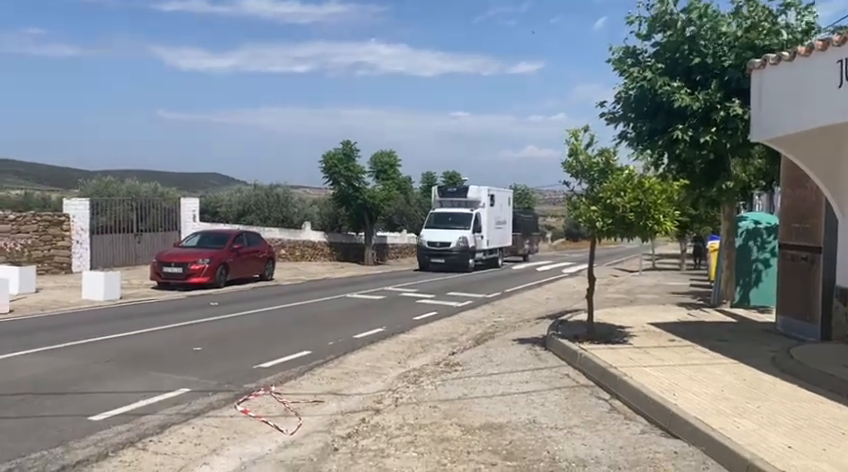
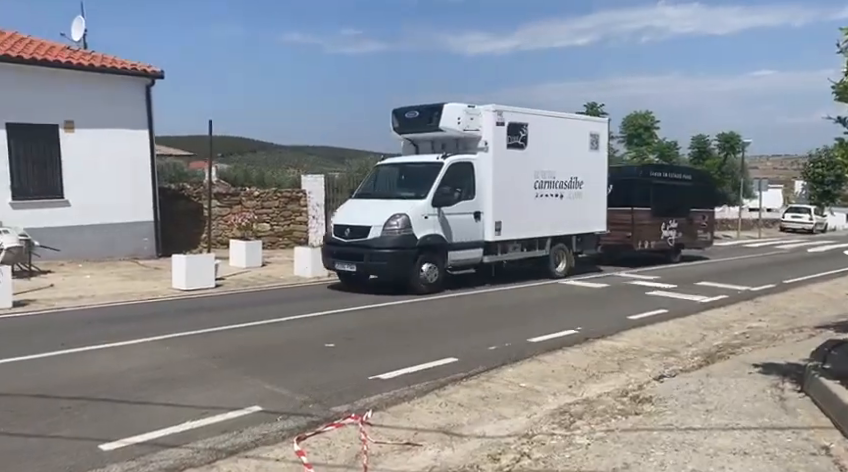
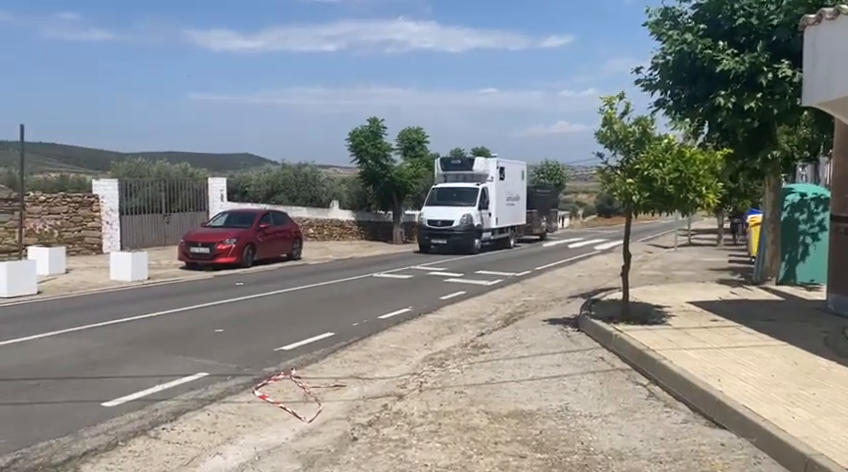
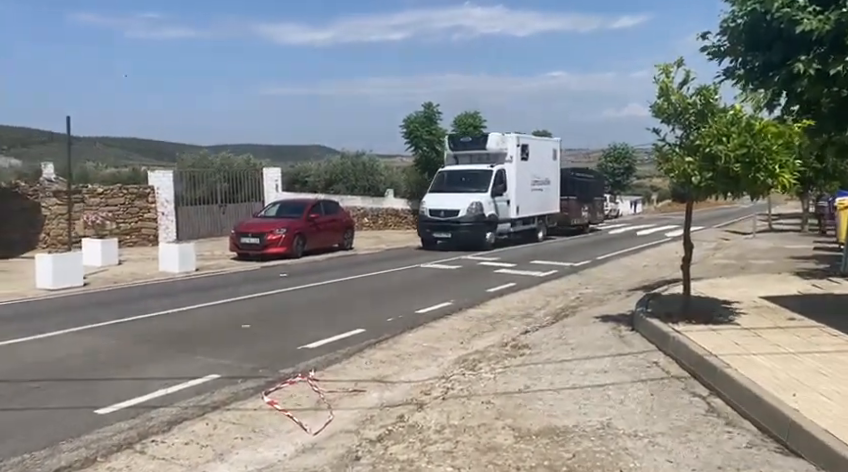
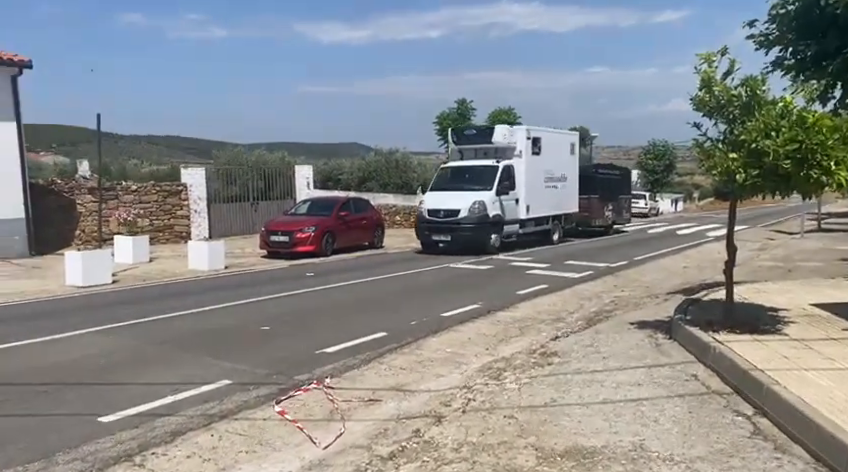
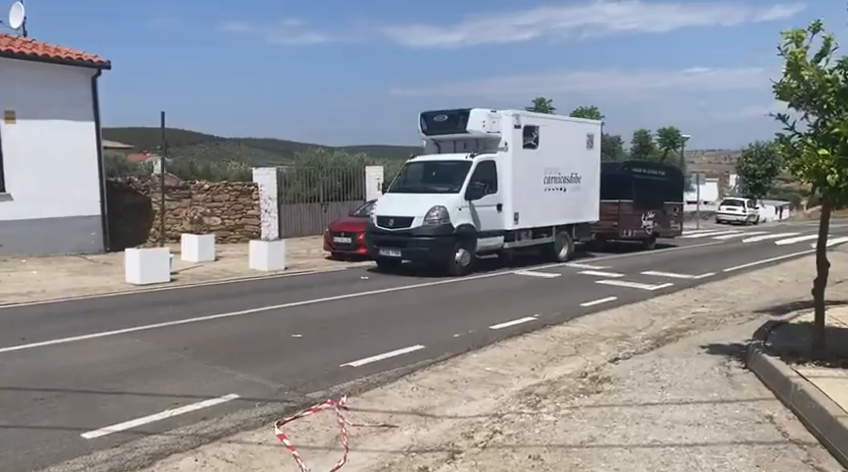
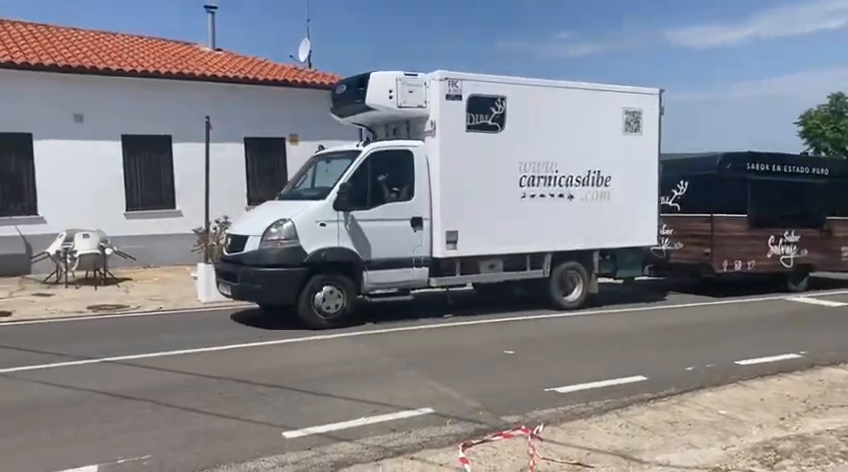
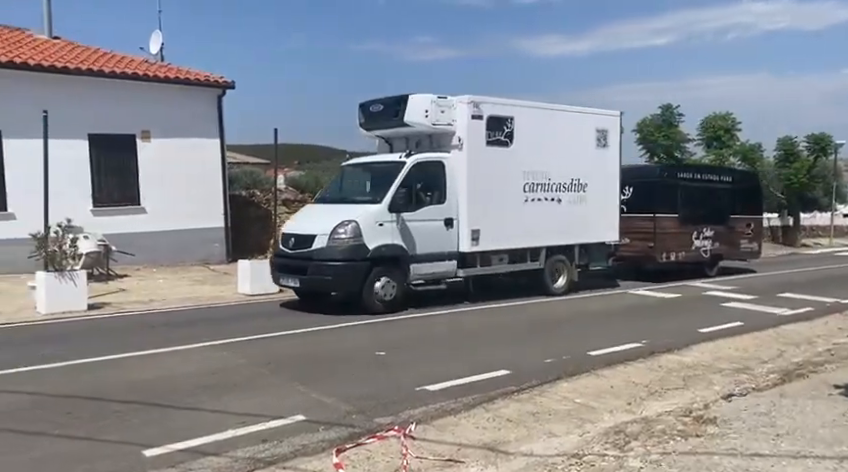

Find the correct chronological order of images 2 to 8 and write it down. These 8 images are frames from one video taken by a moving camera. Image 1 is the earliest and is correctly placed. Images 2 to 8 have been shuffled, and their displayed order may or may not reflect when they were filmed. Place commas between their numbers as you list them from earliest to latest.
3, 4, 5, 6, 2, 8, 7
